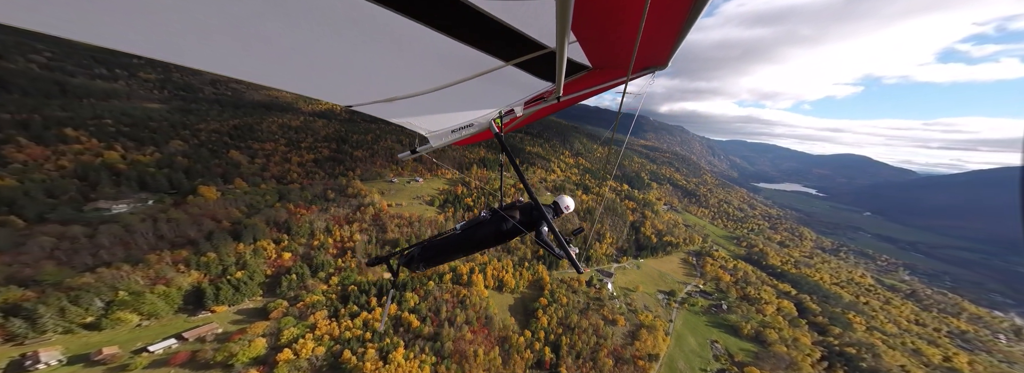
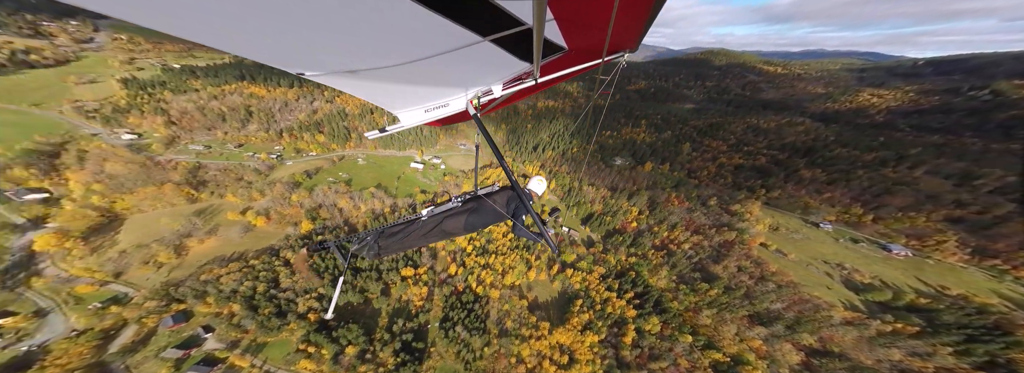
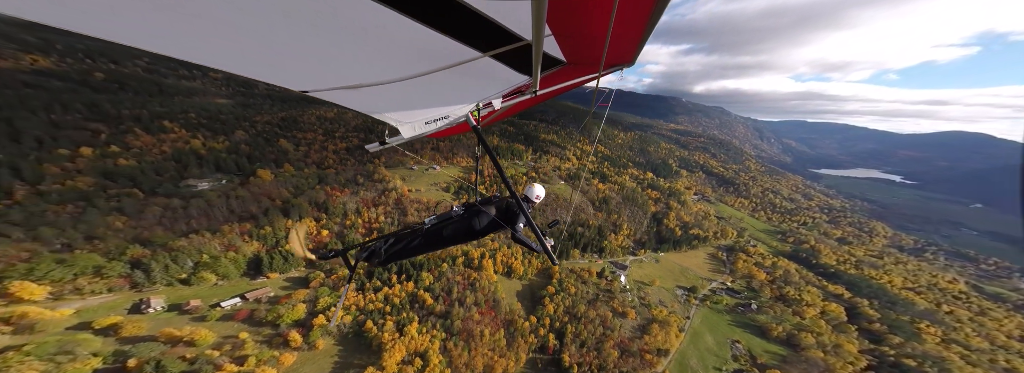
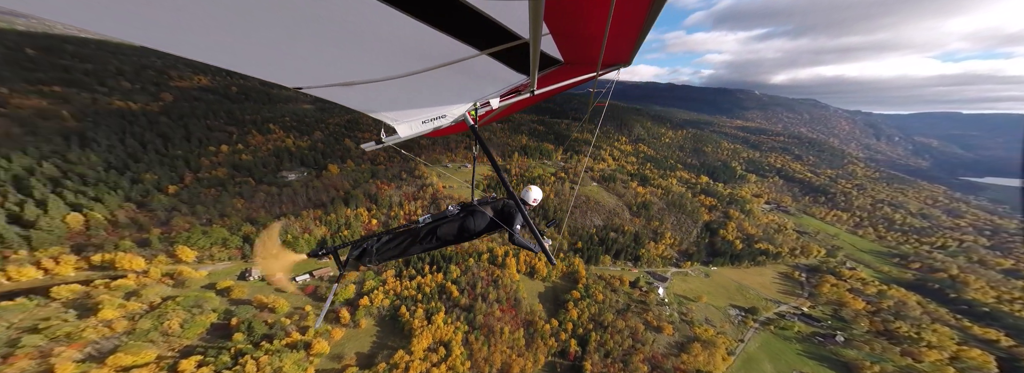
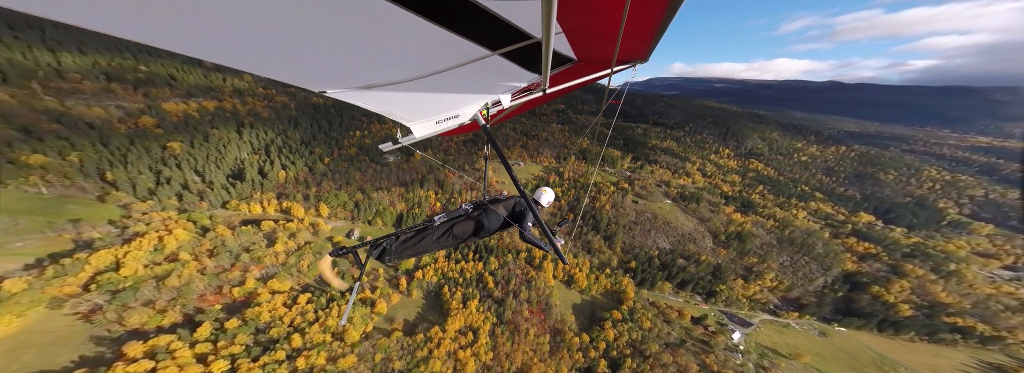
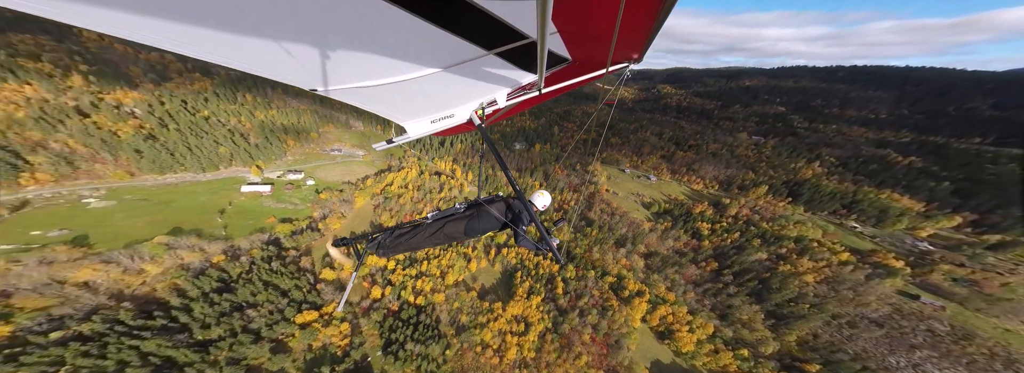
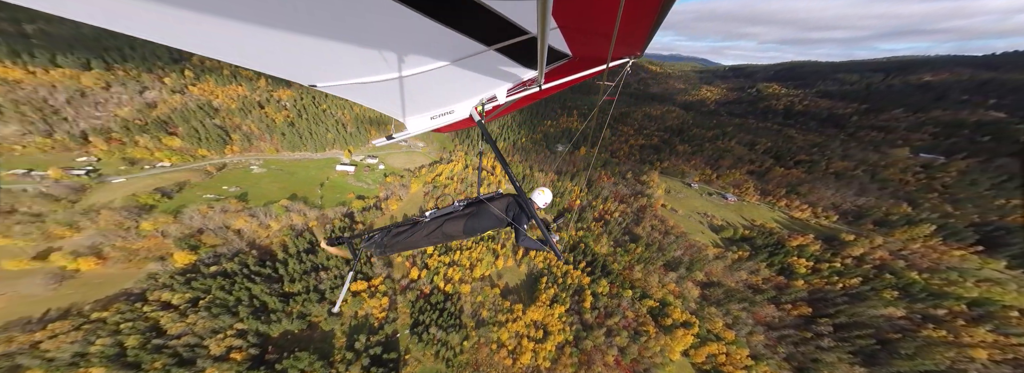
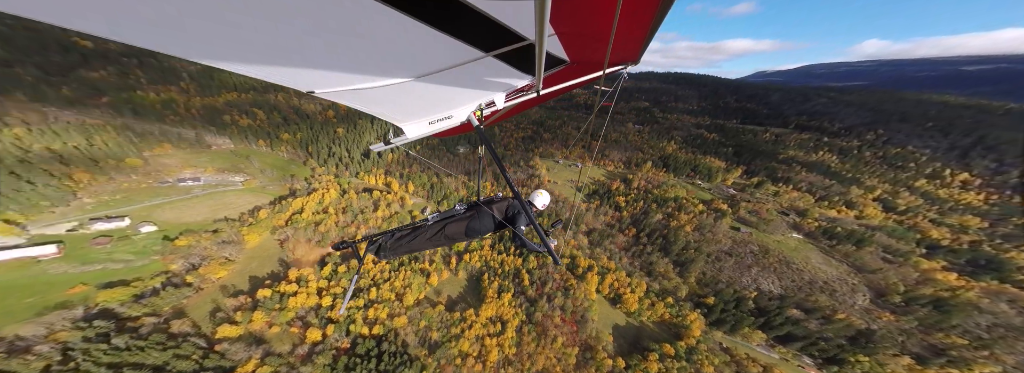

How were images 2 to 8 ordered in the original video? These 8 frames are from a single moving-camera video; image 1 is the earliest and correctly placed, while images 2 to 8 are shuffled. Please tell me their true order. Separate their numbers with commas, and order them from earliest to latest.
3, 4, 5, 8, 6, 7, 2
